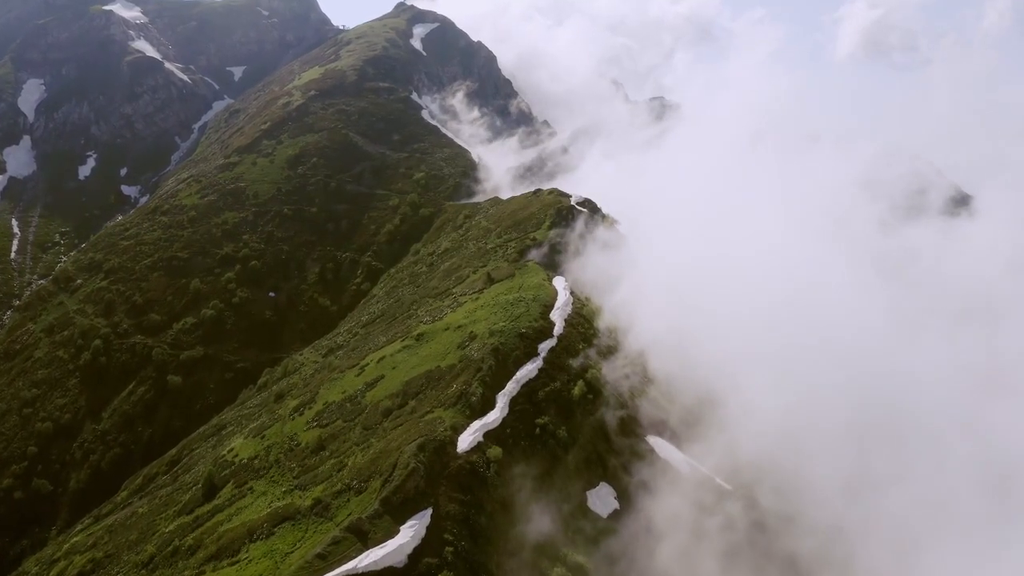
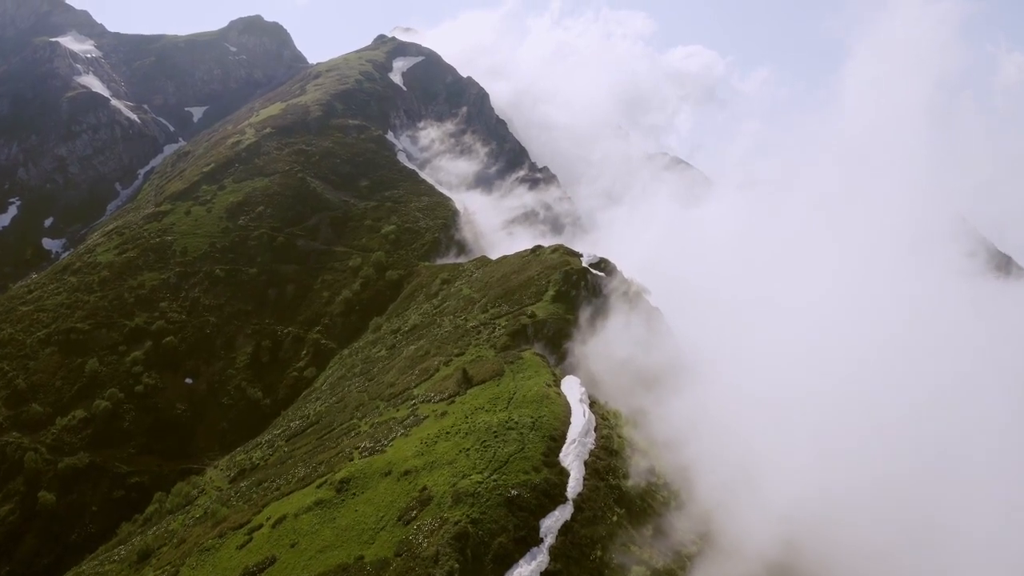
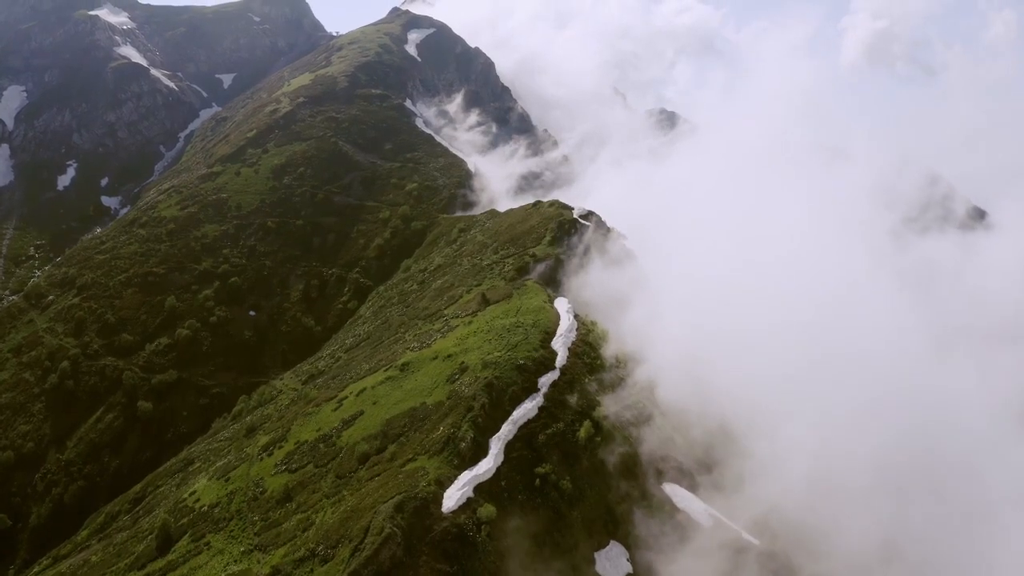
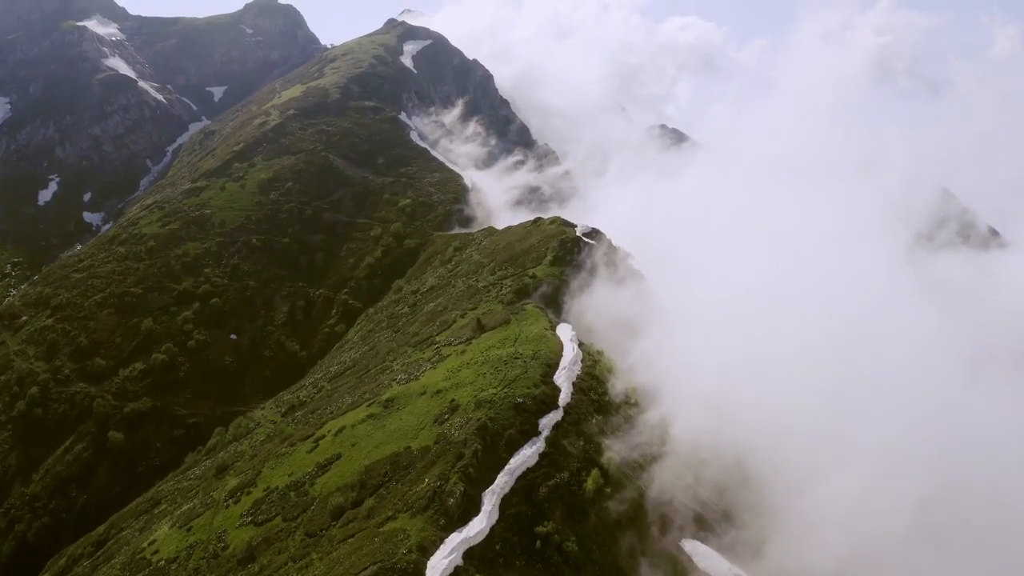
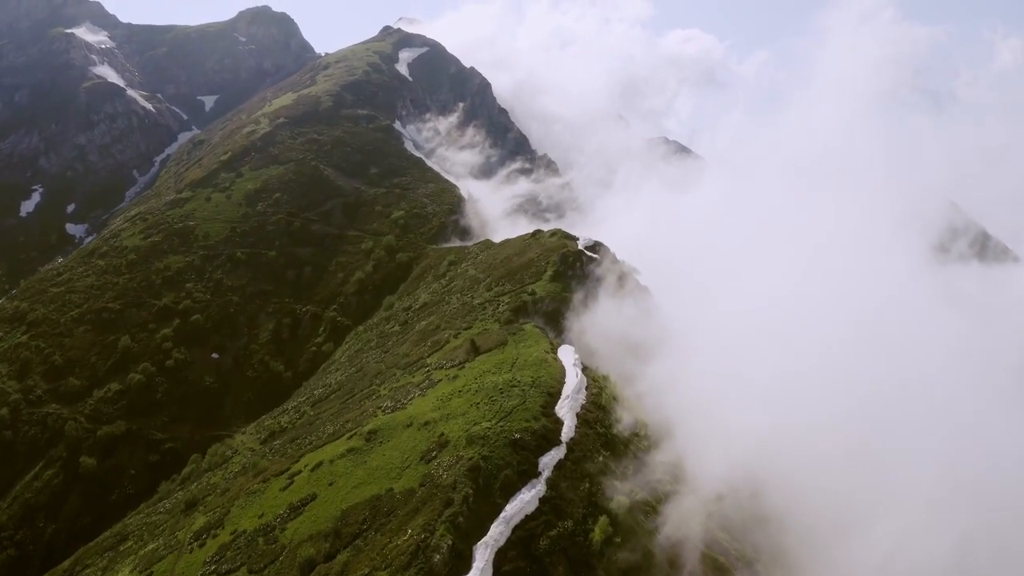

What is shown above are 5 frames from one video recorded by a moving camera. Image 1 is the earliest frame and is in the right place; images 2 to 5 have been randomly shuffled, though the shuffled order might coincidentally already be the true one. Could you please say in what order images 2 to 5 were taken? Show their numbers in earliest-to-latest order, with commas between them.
3, 4, 5, 2
